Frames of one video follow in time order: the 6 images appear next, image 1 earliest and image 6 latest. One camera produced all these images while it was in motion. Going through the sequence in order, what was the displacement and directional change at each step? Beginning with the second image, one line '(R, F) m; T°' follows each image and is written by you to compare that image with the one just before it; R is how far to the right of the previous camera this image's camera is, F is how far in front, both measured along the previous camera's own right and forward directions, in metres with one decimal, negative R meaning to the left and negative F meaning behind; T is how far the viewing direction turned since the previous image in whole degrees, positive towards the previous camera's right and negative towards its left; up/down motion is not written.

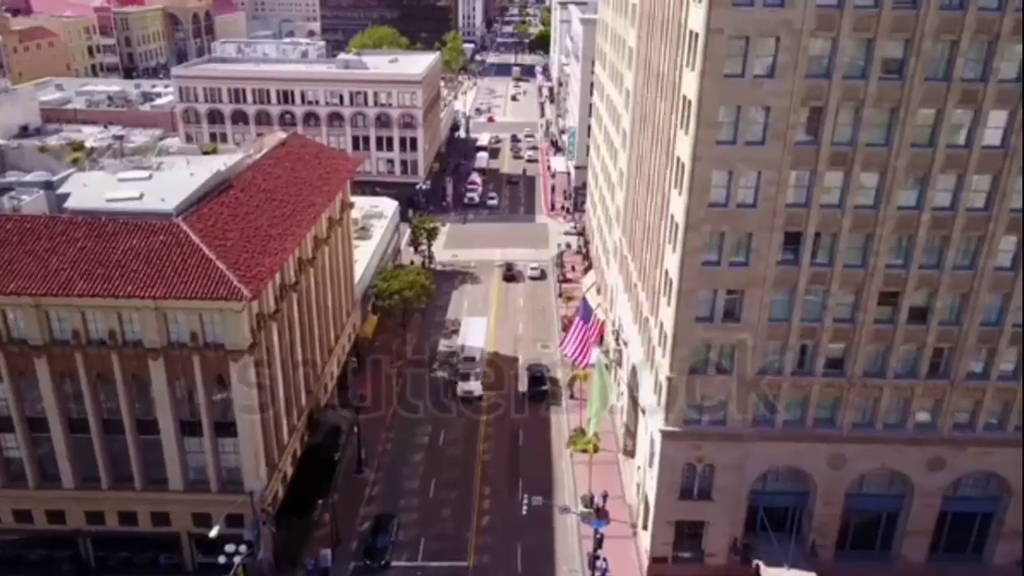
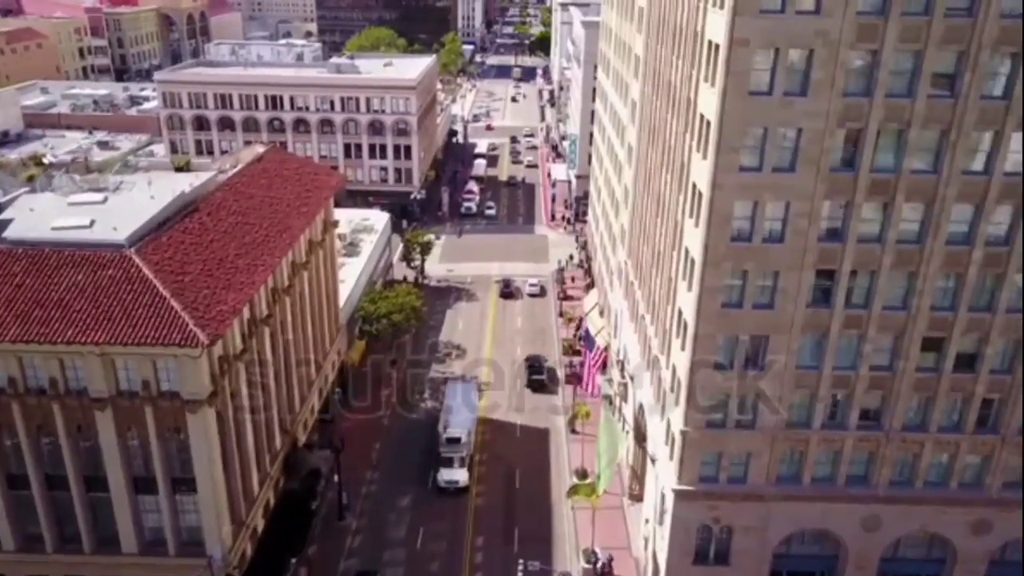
(+0.3, +5.2) m; 0°
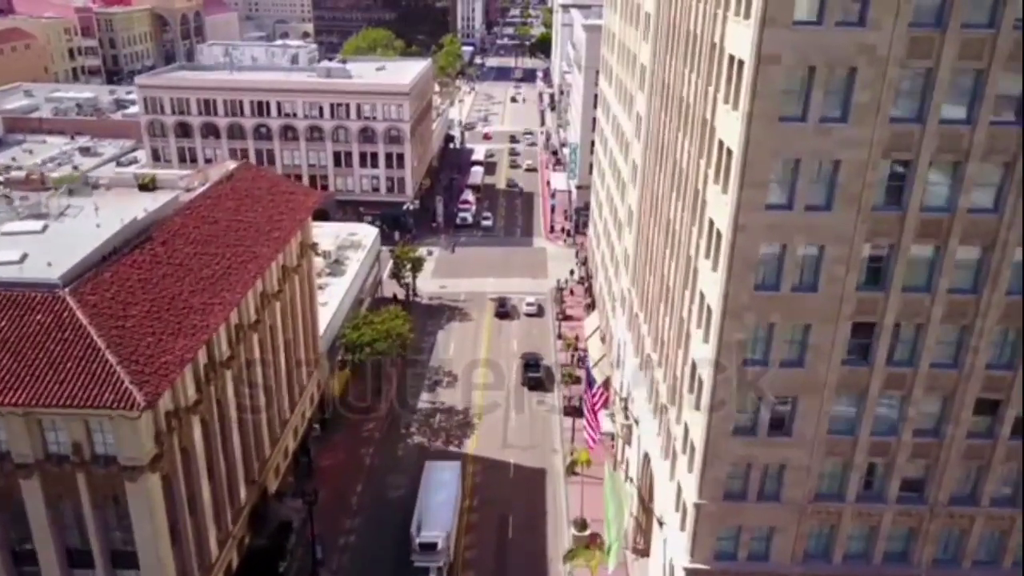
(+0.5, +5.3) m; 0°
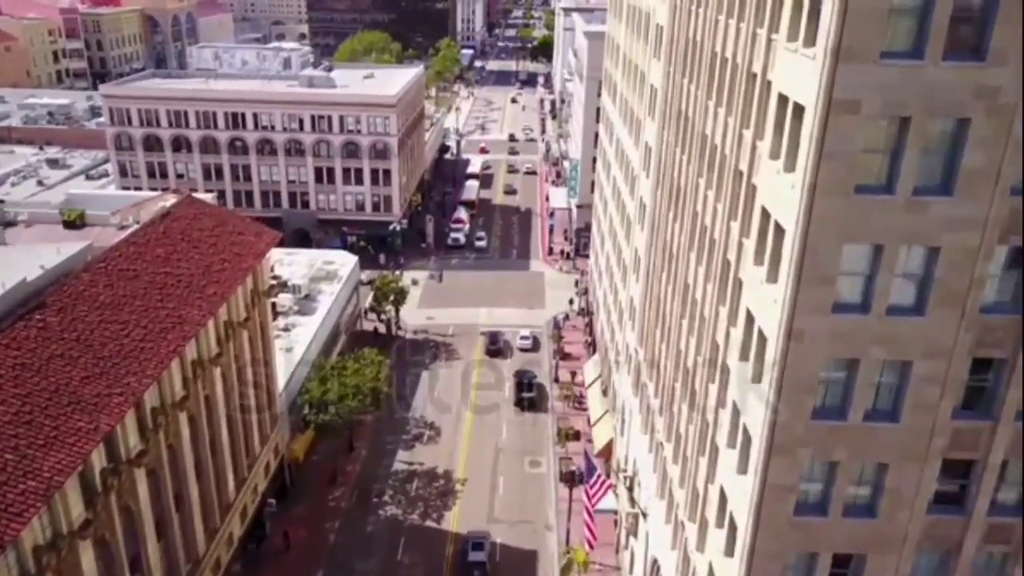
(+1.0, +8.6) m; 0°
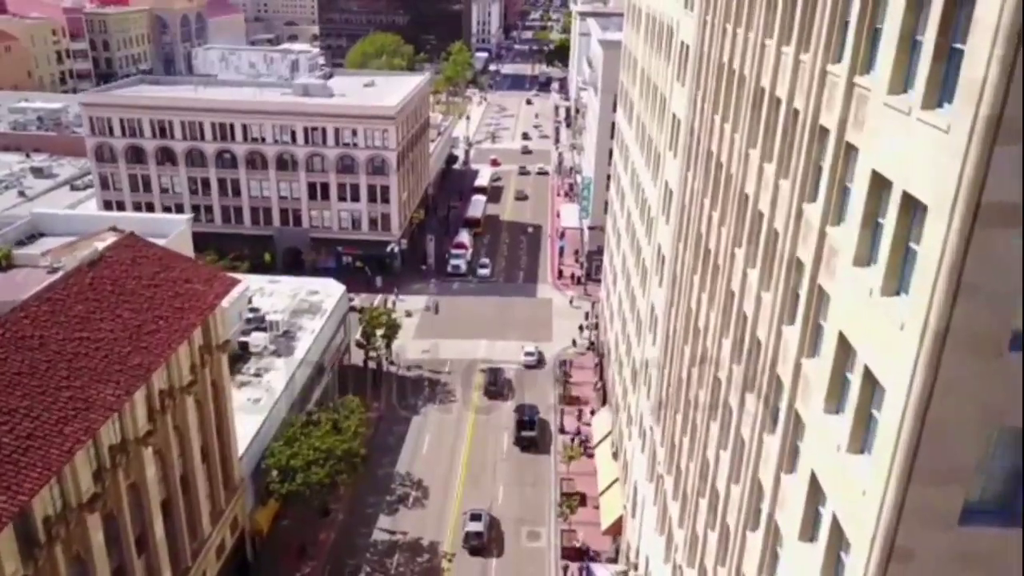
(+1.1, +7.7) m; -1°
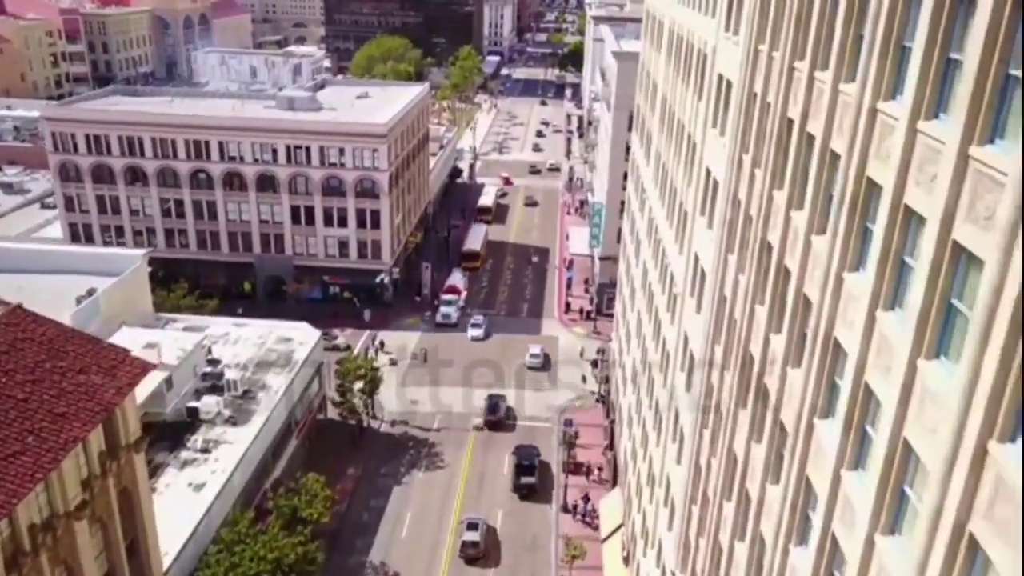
(+1.1, +9.4) m; -1°
